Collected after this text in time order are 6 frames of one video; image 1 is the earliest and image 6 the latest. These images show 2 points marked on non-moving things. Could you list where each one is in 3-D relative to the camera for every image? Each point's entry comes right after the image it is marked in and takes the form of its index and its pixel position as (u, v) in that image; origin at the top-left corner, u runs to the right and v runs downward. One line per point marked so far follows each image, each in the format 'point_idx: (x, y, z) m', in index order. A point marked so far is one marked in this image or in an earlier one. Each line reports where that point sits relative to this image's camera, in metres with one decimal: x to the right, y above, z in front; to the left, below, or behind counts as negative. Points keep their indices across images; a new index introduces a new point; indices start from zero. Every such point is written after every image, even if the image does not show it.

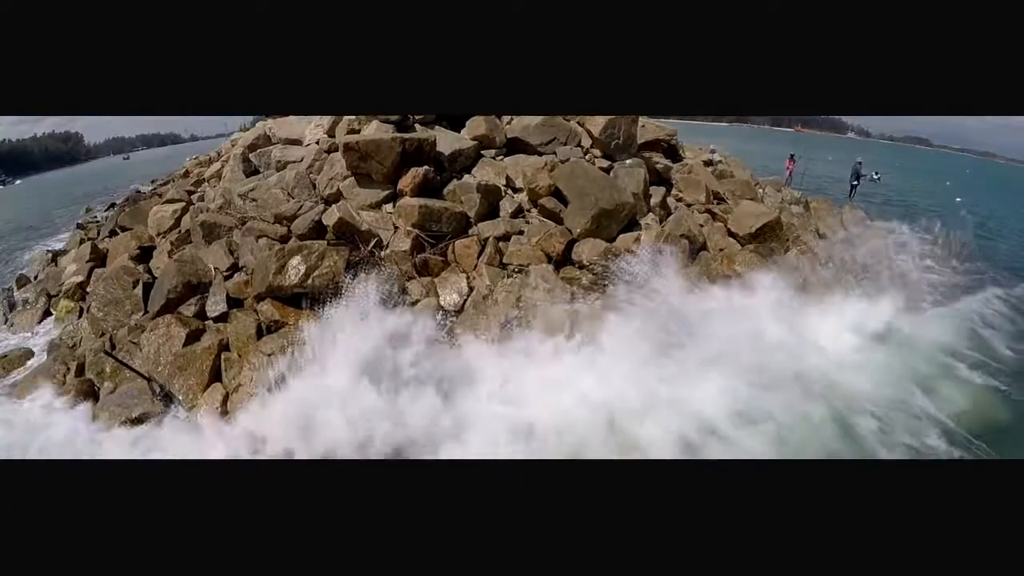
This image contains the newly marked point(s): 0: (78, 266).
0: (-6.2, +0.3, +8.6) m
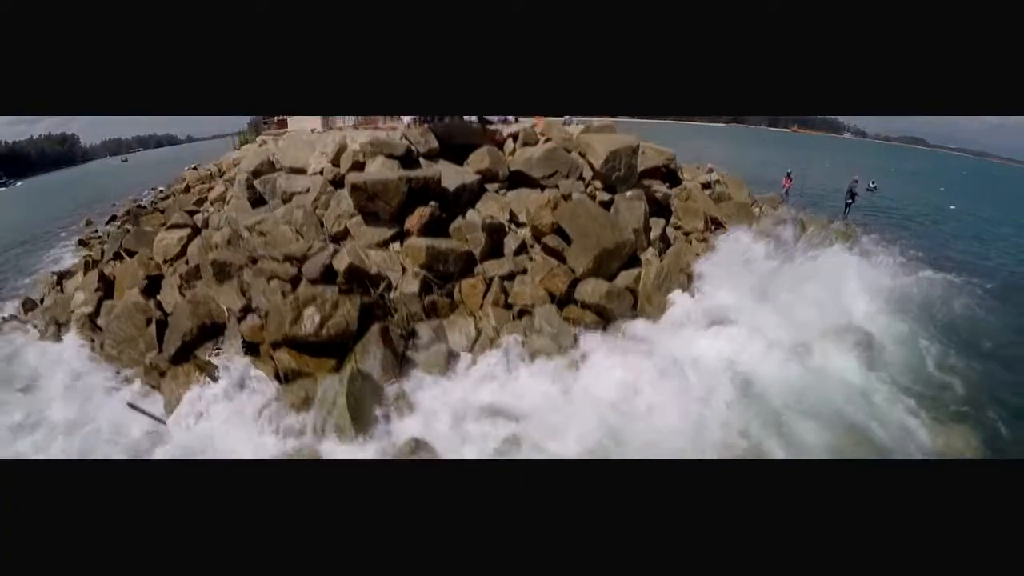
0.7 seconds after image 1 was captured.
0: (-6.2, -0.1, +8.8) m
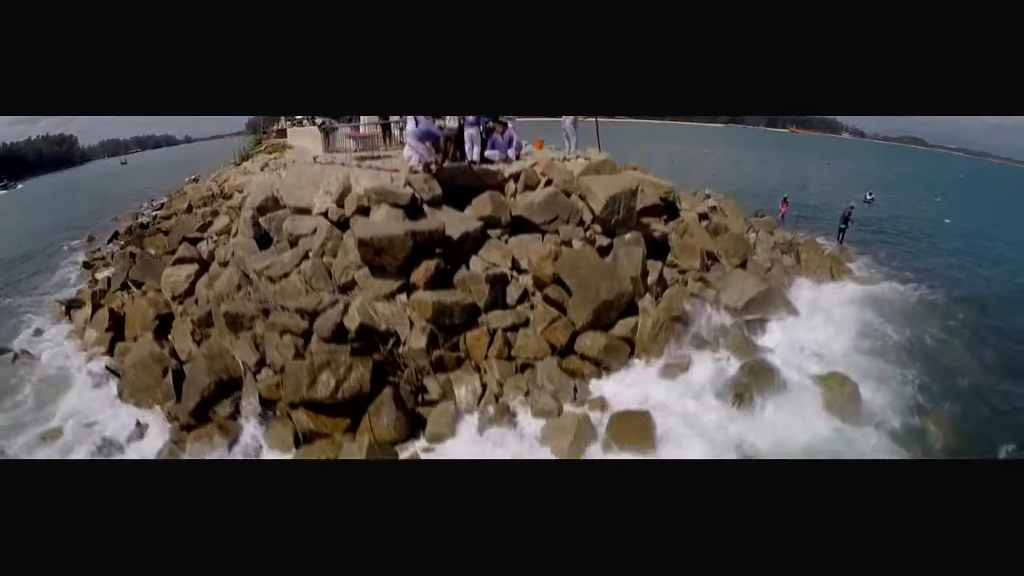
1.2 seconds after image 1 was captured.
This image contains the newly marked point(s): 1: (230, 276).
0: (-6.1, -0.7, +9.0) m
1: (-3.6, +0.2, +7.7) m
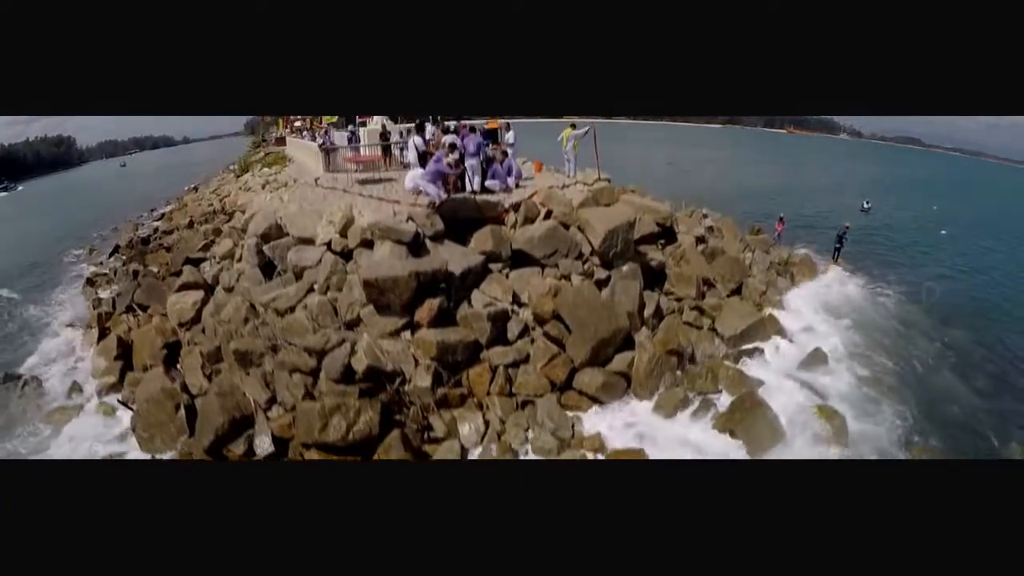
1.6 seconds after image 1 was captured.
0: (-6.1, -1.2, +9.1) m
1: (-3.6, -0.2, +7.8) m
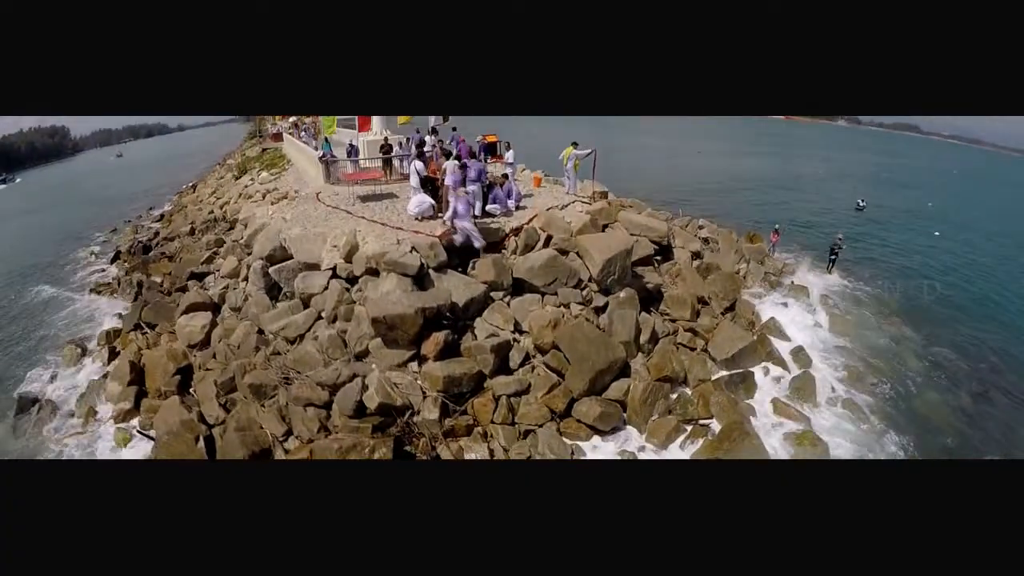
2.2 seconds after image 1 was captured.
0: (-6.1, -1.6, +9.4) m
1: (-3.6, -0.6, +8.1) m
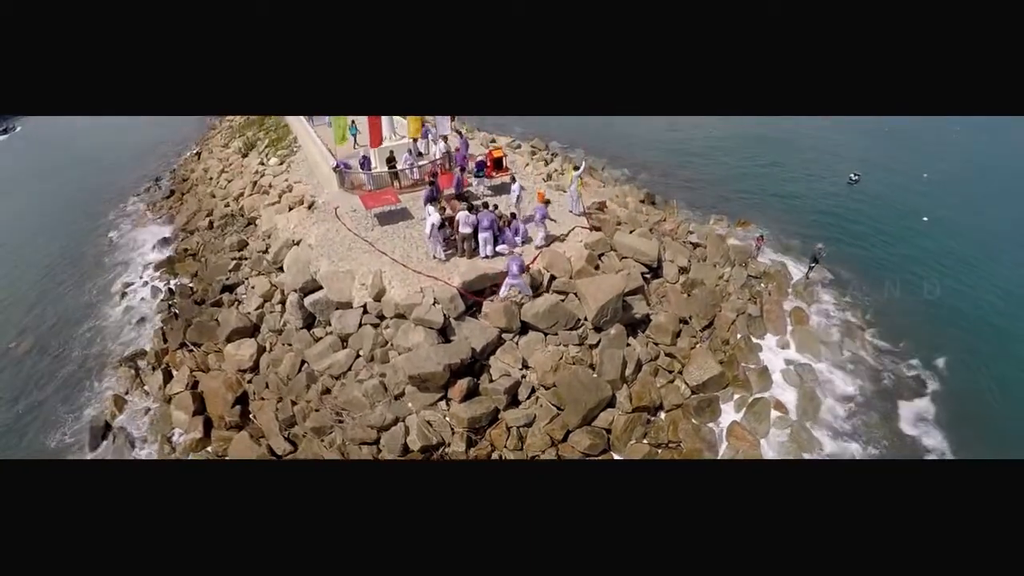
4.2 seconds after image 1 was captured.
0: (-5.8, -2.3, +10.9) m
1: (-3.4, -1.3, +9.5) m
